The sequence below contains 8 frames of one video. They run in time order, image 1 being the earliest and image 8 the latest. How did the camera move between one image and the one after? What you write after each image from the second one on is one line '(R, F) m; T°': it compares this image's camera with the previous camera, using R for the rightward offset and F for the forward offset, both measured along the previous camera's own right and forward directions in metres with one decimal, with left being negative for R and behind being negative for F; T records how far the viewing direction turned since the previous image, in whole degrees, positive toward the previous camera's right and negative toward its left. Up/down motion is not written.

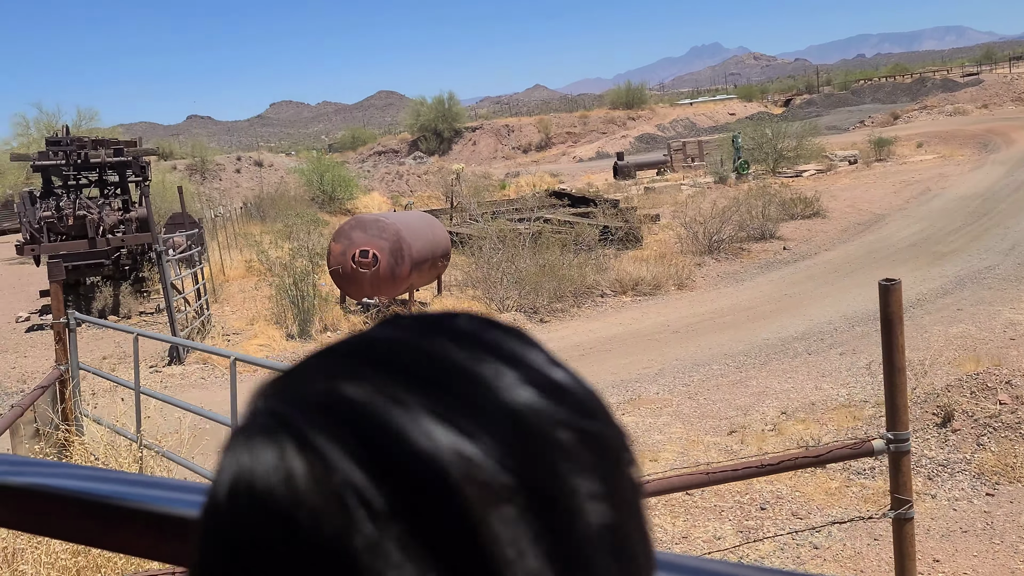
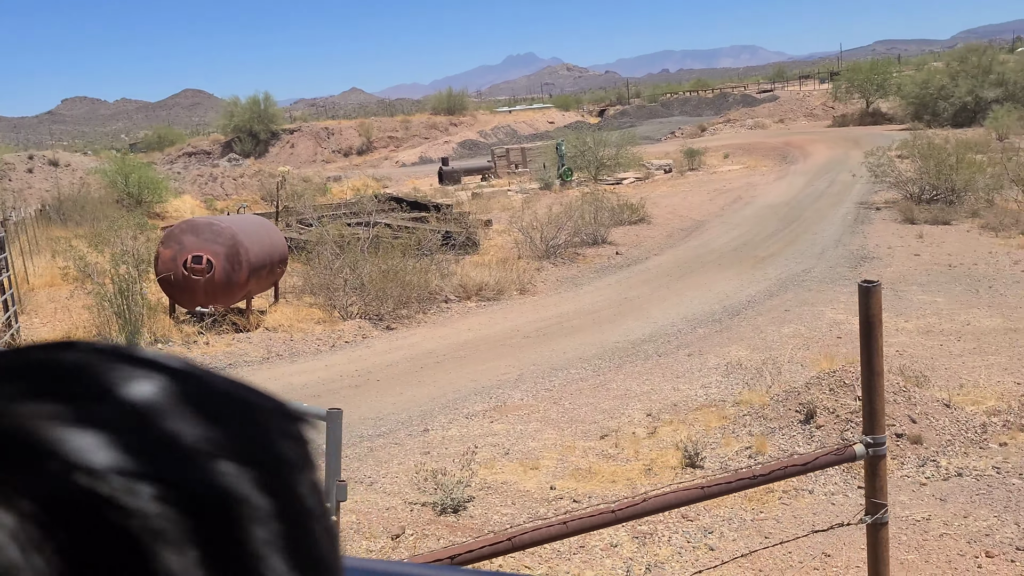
(-0.3, +0.2) m; +11°
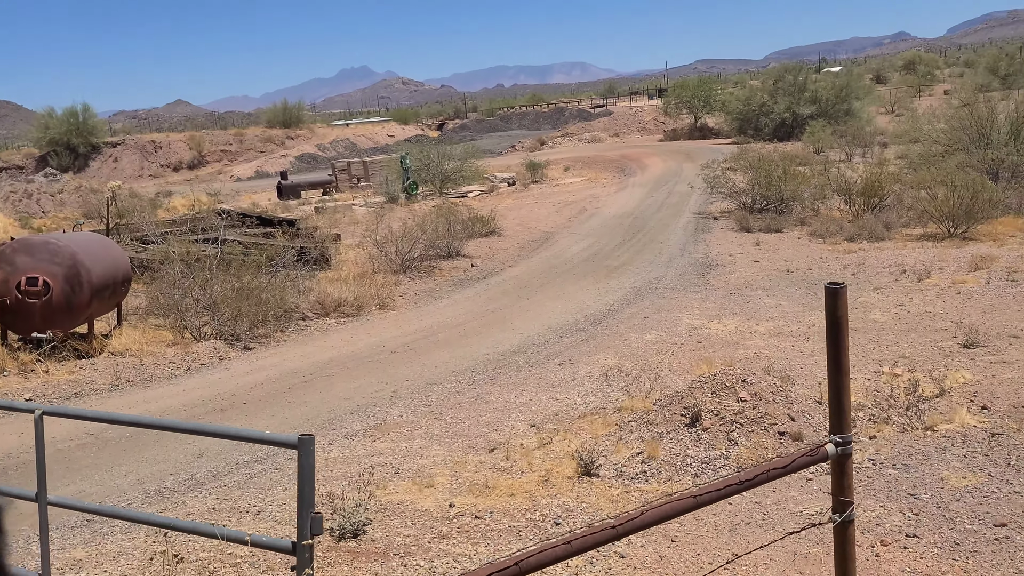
(-0.3, +0.1) m; +10°
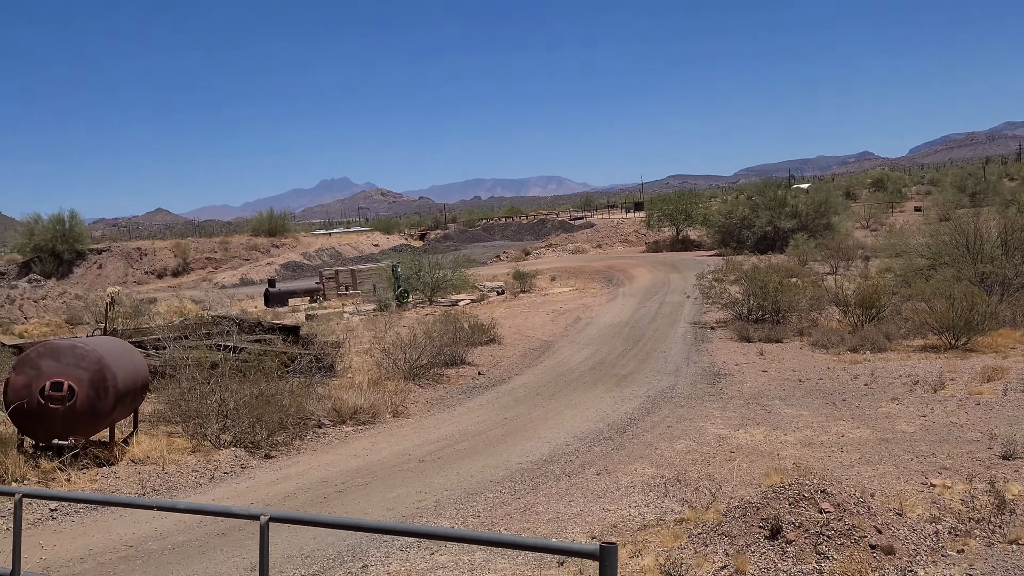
(-0.6, +0.1) m; +2°
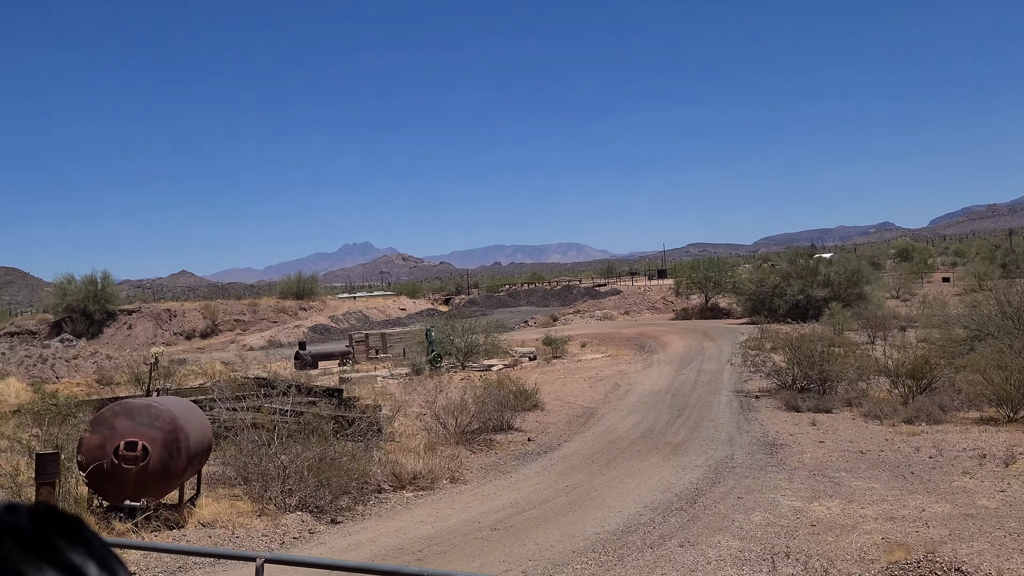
(-0.6, +0.1) m; -1°
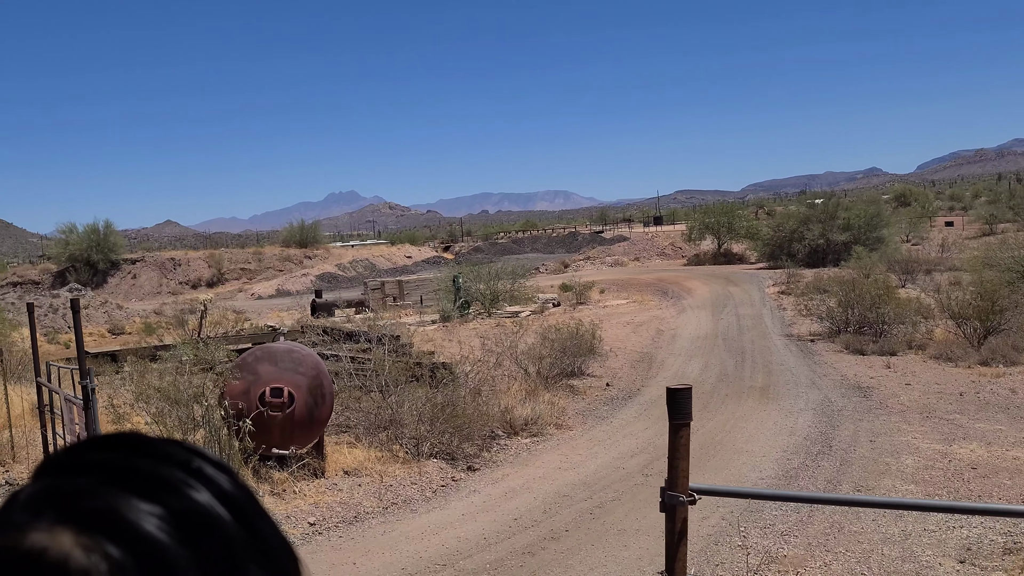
(-1.7, +0.5) m; +1°
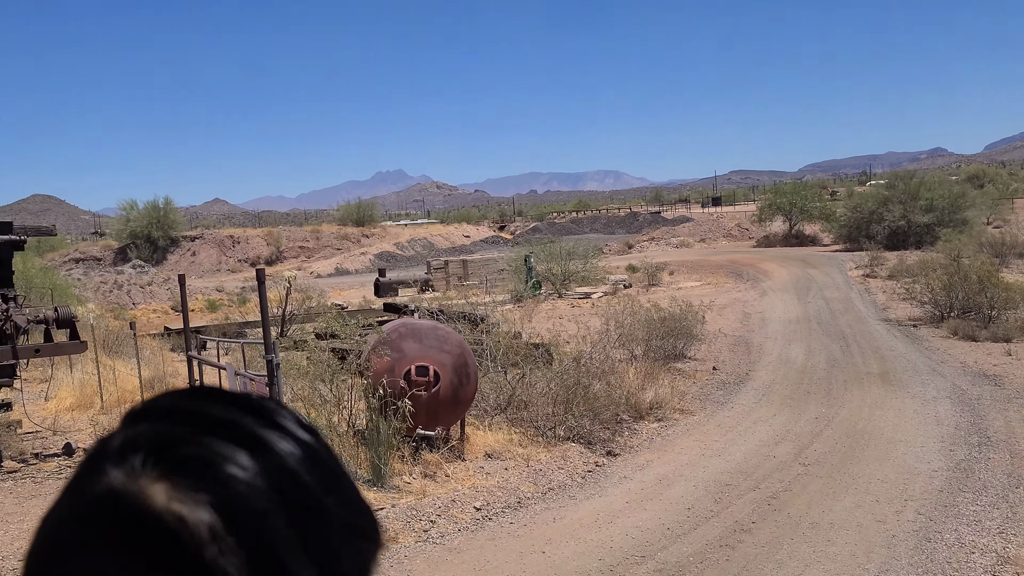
(-0.9, +0.4) m; -3°
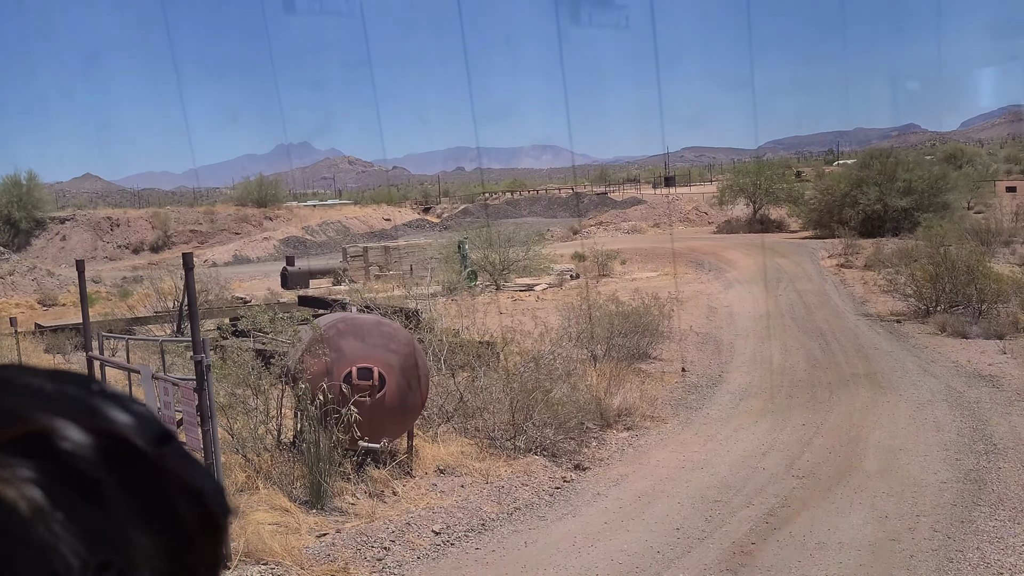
(+0.2, +1.0) m; +1°
